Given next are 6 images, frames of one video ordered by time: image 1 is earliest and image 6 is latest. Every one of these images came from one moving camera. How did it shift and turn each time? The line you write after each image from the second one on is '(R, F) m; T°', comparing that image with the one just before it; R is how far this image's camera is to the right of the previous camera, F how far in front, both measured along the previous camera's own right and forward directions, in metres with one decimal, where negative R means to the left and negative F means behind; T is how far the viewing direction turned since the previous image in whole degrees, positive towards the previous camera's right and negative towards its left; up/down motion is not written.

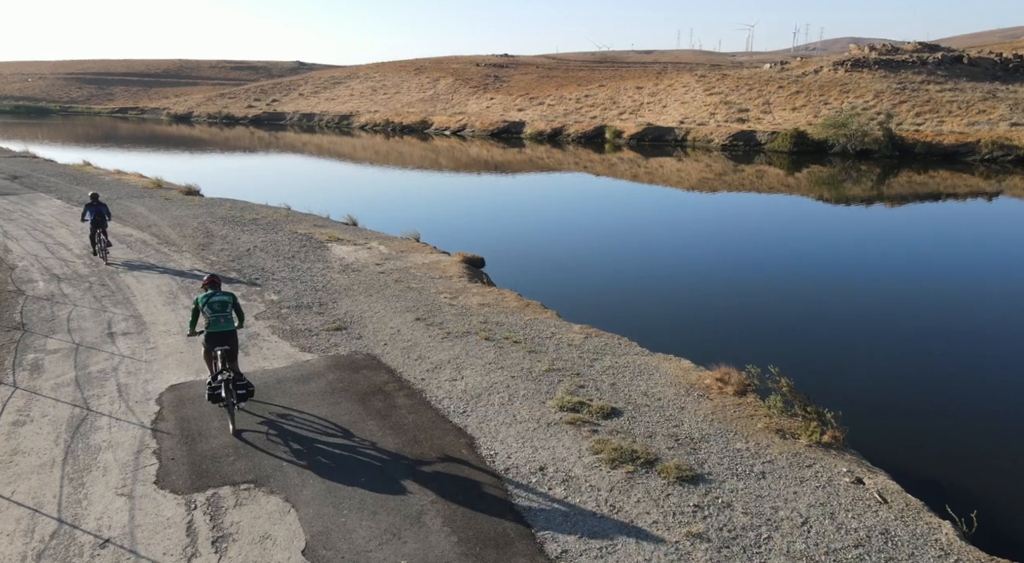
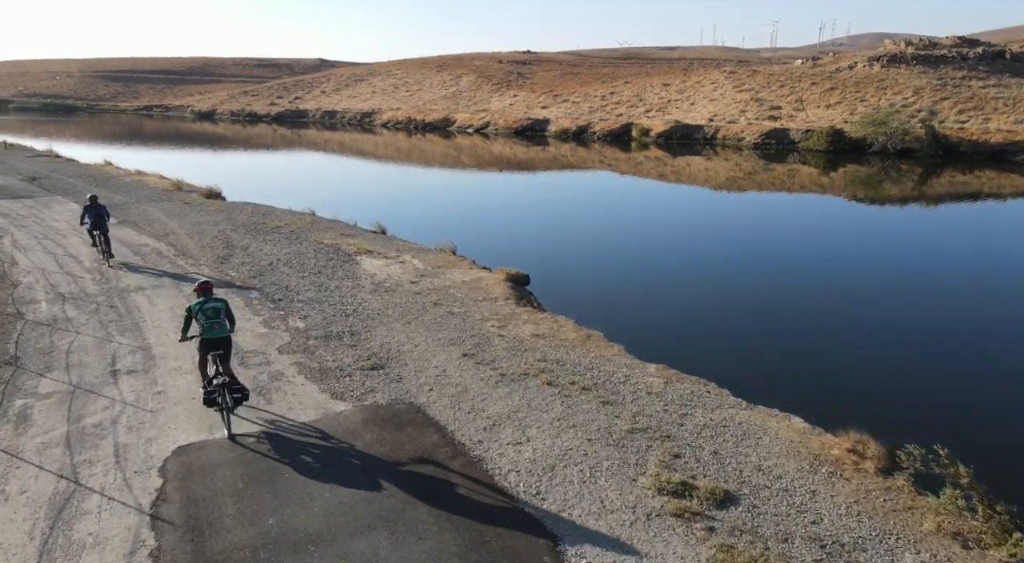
(-0.7, +1.9) m; -2°
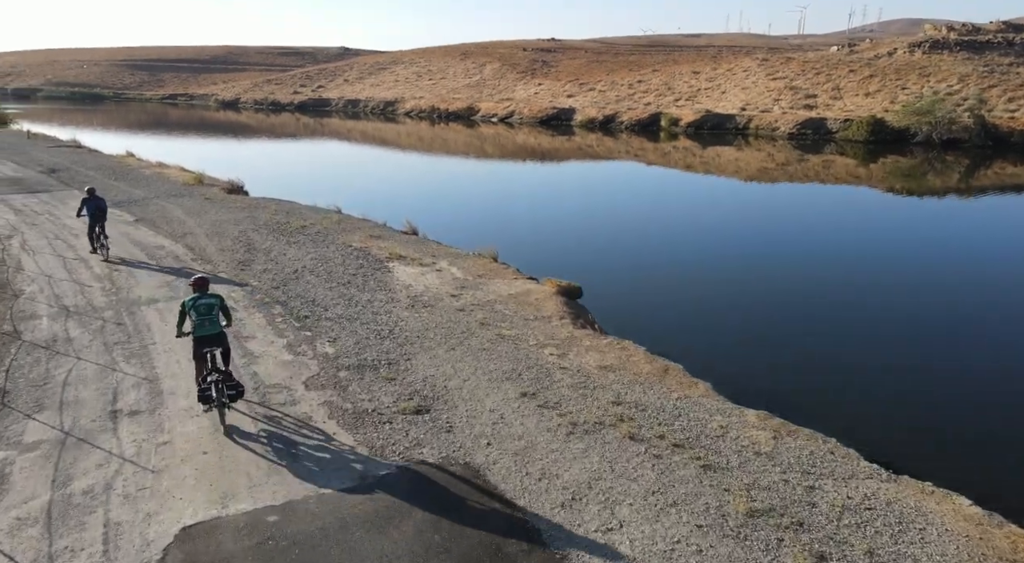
(-0.7, +1.8) m; -2°
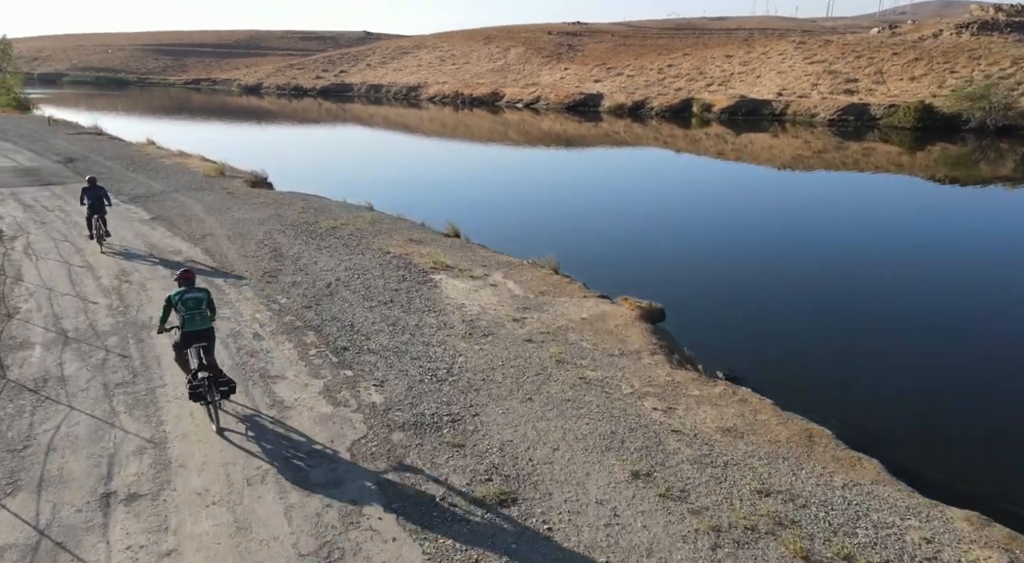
(-1.0, +2.3) m; -2°
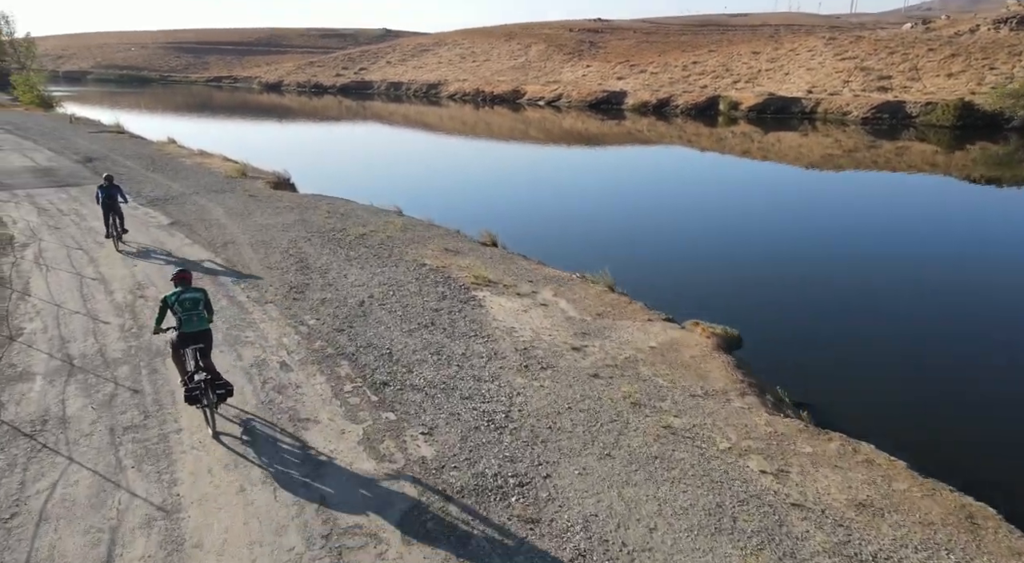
(-0.7, +1.5) m; -1°
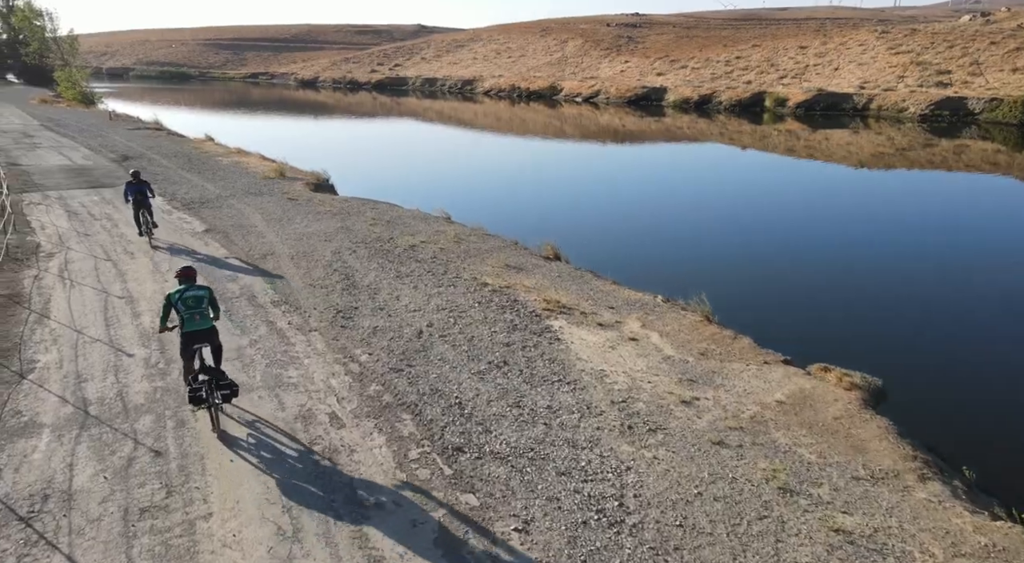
(-0.9, +1.9) m; -2°
